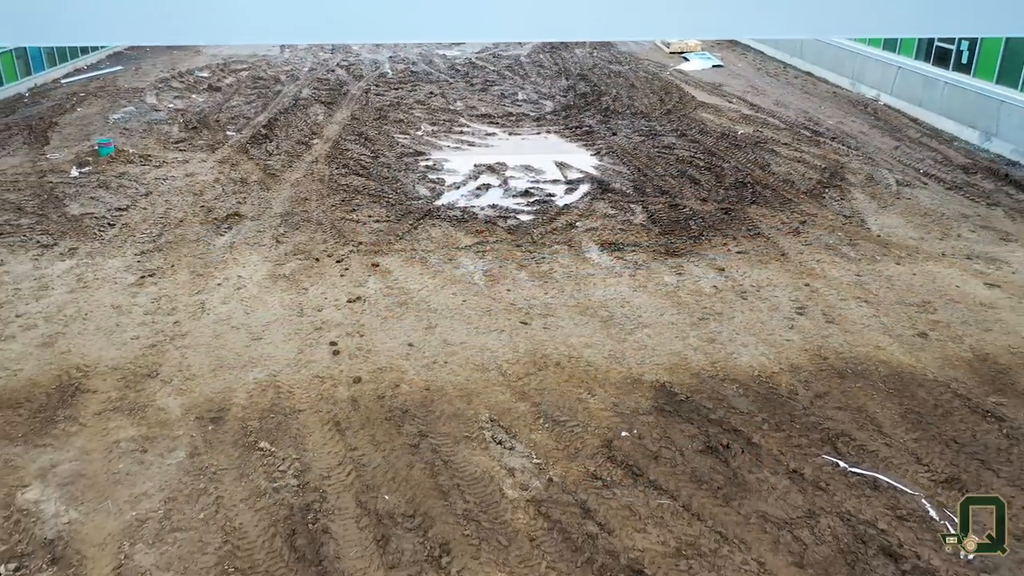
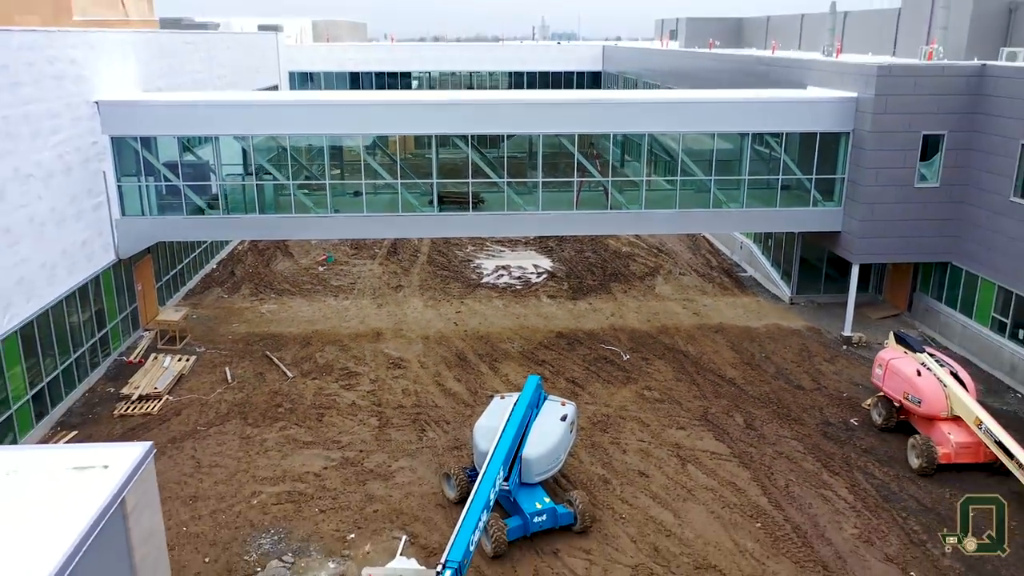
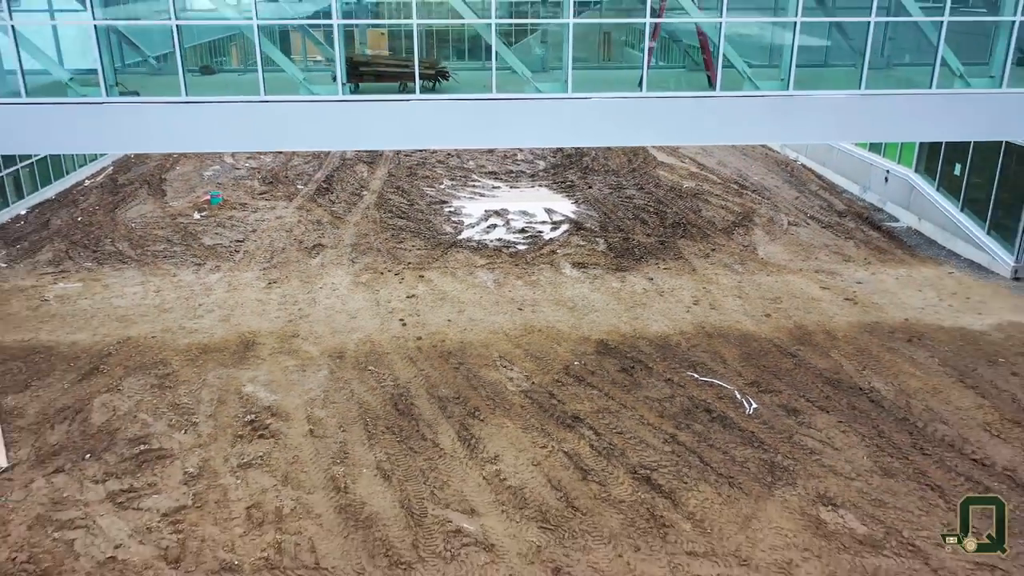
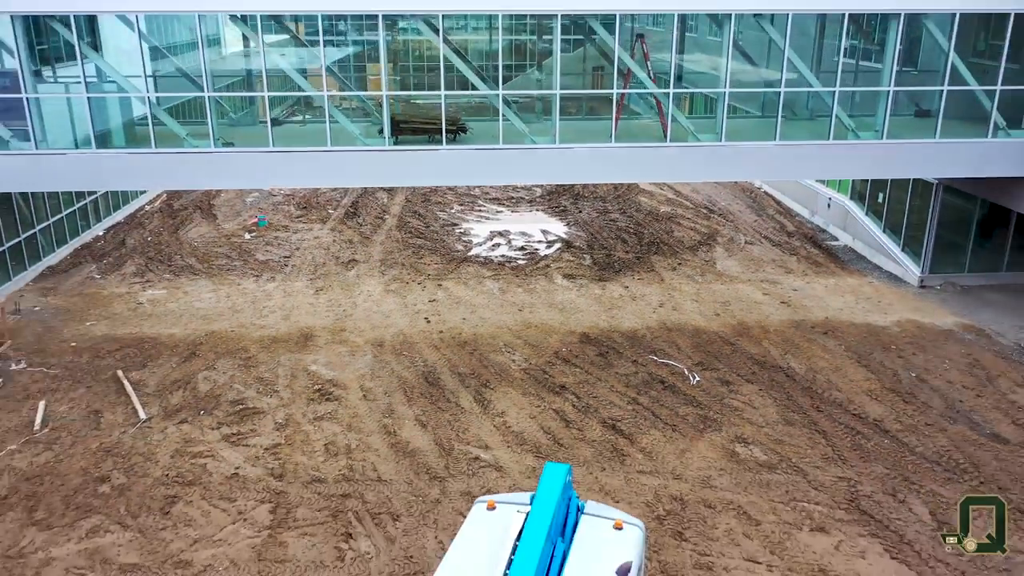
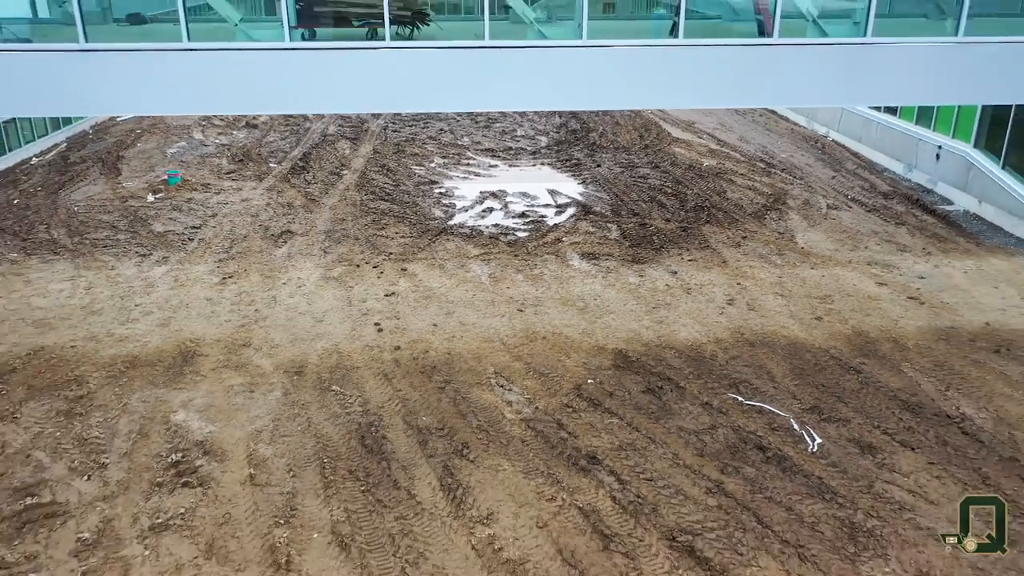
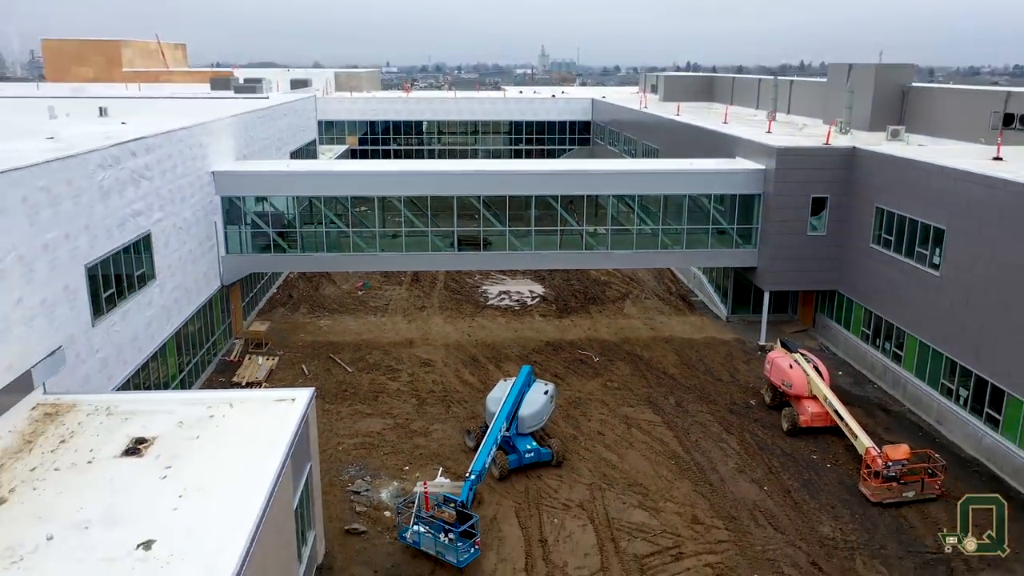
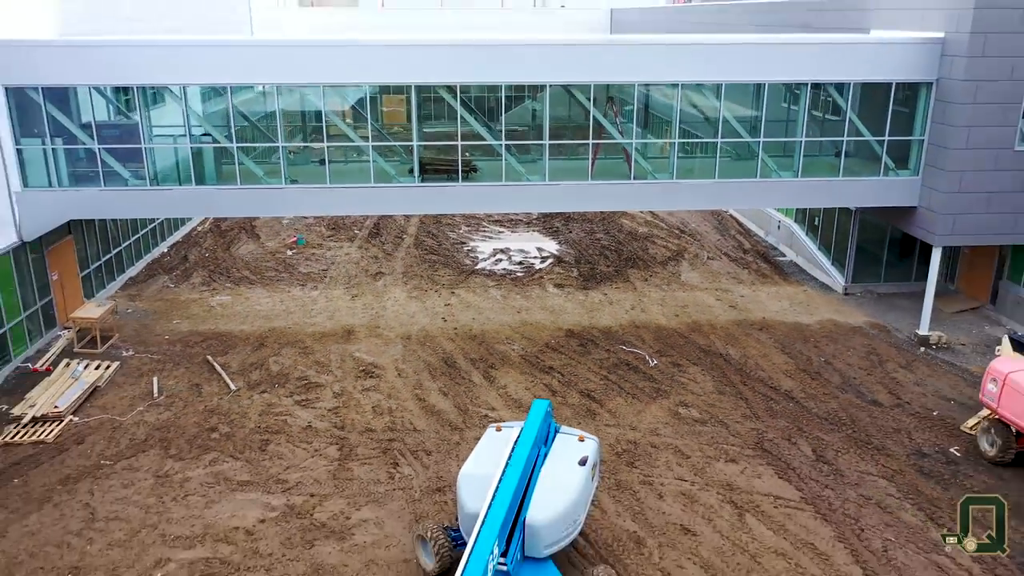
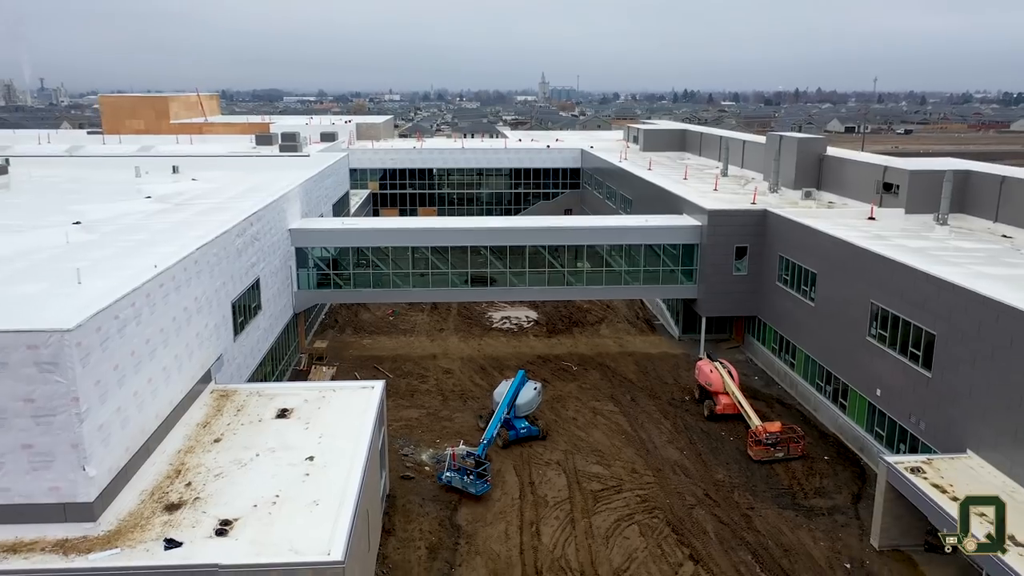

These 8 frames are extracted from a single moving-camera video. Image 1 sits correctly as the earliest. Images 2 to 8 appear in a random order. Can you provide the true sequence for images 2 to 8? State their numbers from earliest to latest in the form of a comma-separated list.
5, 3, 4, 7, 2, 6, 8
